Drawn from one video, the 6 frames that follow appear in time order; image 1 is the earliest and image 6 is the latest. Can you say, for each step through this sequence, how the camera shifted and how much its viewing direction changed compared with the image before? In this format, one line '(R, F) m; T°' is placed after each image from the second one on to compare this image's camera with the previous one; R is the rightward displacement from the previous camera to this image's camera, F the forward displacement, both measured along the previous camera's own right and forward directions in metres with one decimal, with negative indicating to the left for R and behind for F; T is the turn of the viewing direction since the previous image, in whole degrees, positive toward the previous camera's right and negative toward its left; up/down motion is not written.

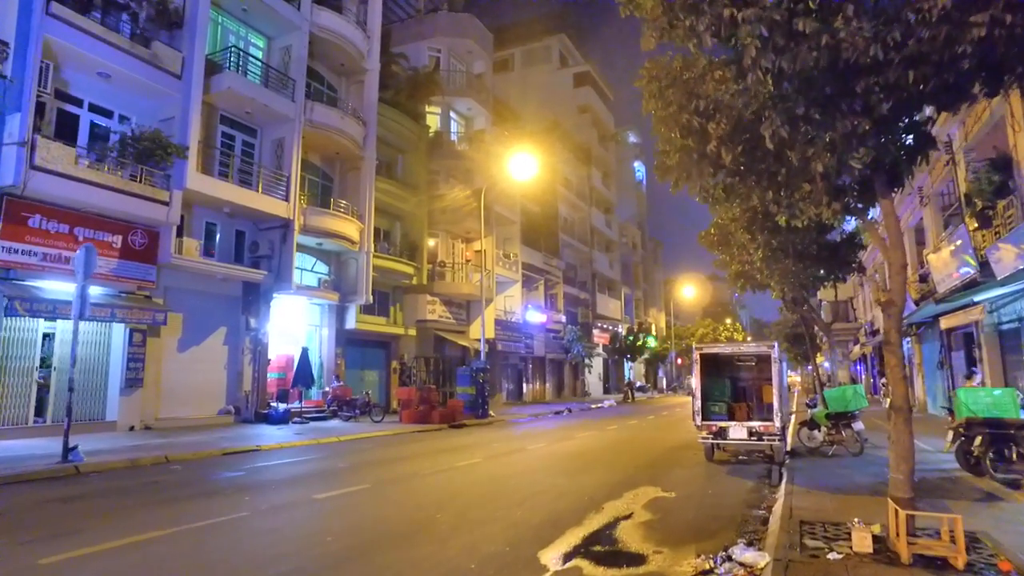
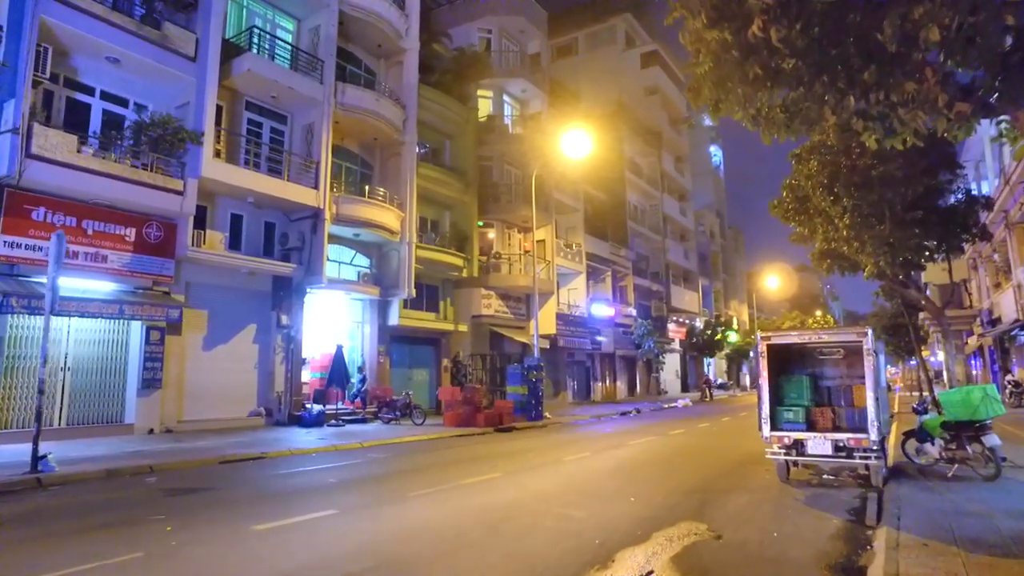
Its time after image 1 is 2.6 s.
(+1.0, +2.2) m; -7°
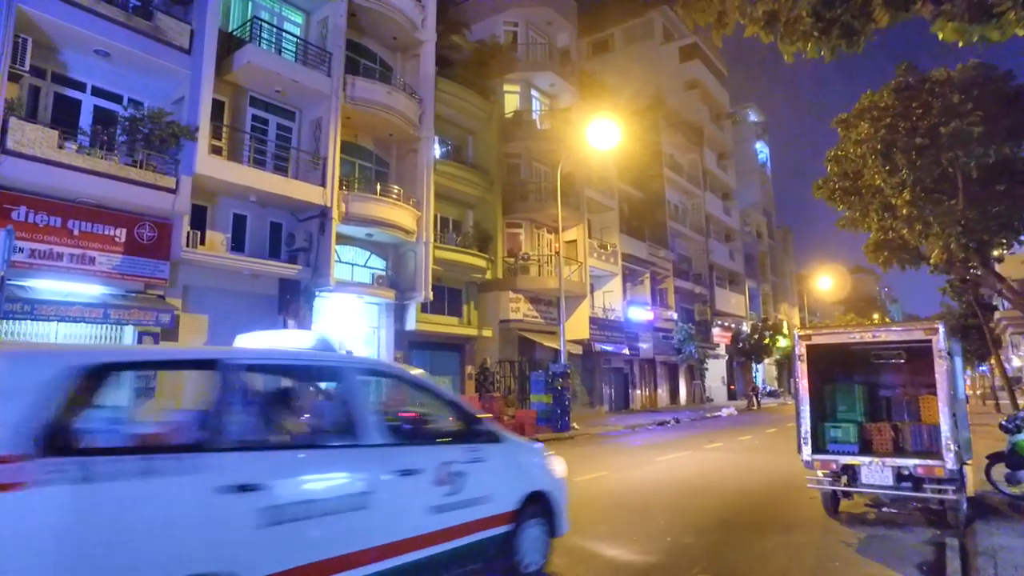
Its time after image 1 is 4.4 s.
(+0.8, +1.5) m; -4°
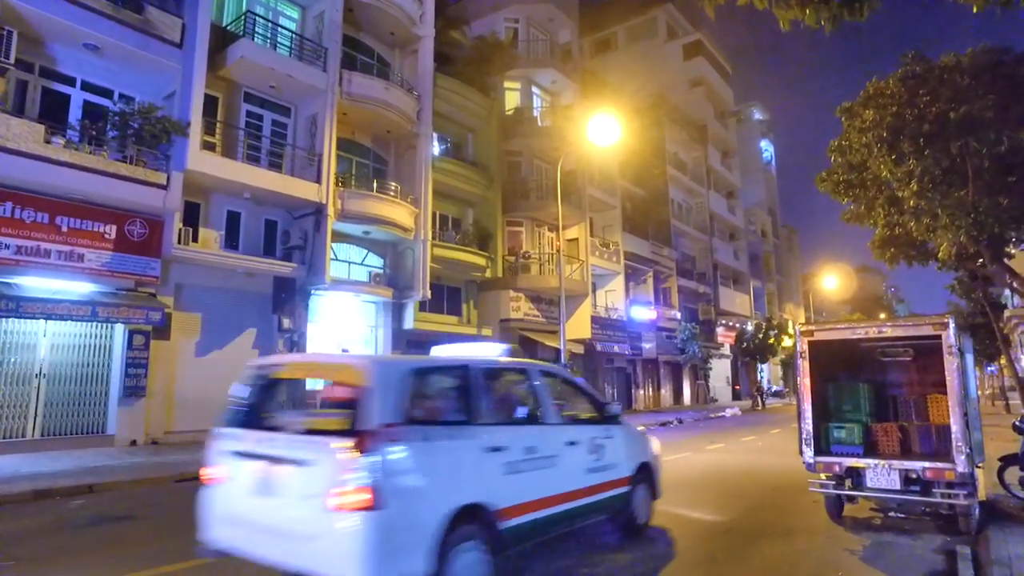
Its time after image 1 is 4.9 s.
(+0.2, +0.3) m; 0°
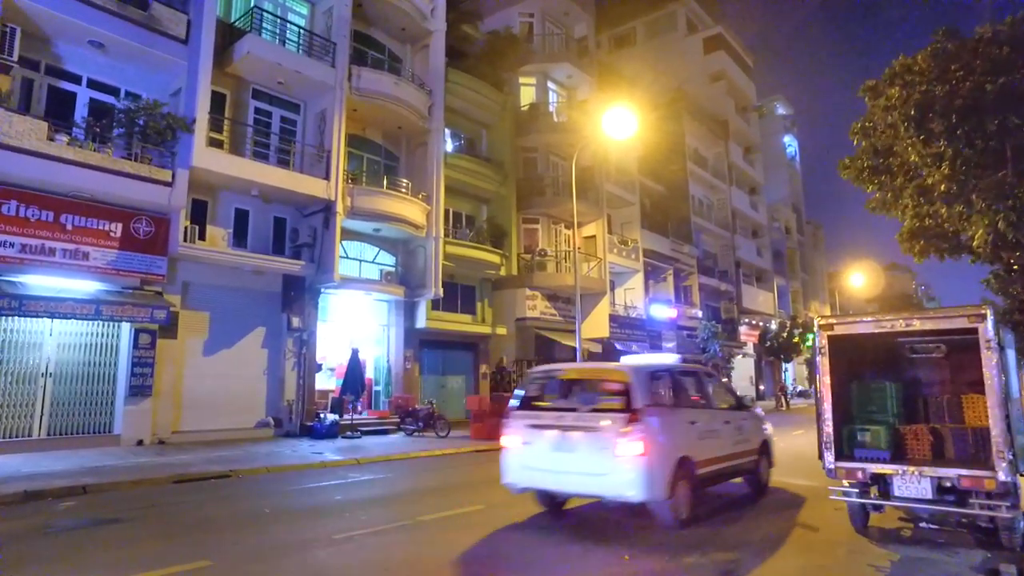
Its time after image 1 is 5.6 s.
(+0.3, +0.5) m; -2°
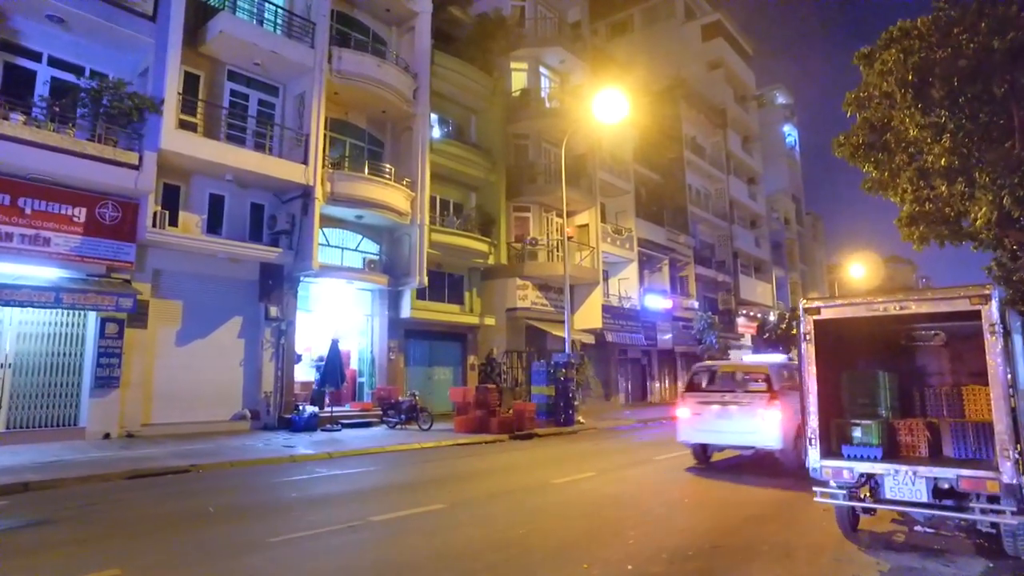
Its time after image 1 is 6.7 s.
(+0.4, +0.6) m; 0°
